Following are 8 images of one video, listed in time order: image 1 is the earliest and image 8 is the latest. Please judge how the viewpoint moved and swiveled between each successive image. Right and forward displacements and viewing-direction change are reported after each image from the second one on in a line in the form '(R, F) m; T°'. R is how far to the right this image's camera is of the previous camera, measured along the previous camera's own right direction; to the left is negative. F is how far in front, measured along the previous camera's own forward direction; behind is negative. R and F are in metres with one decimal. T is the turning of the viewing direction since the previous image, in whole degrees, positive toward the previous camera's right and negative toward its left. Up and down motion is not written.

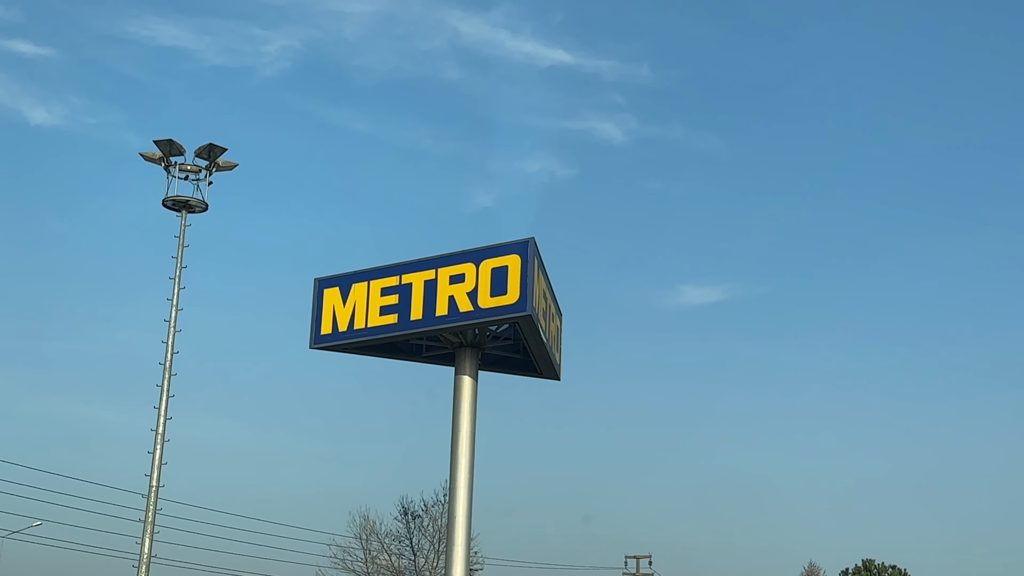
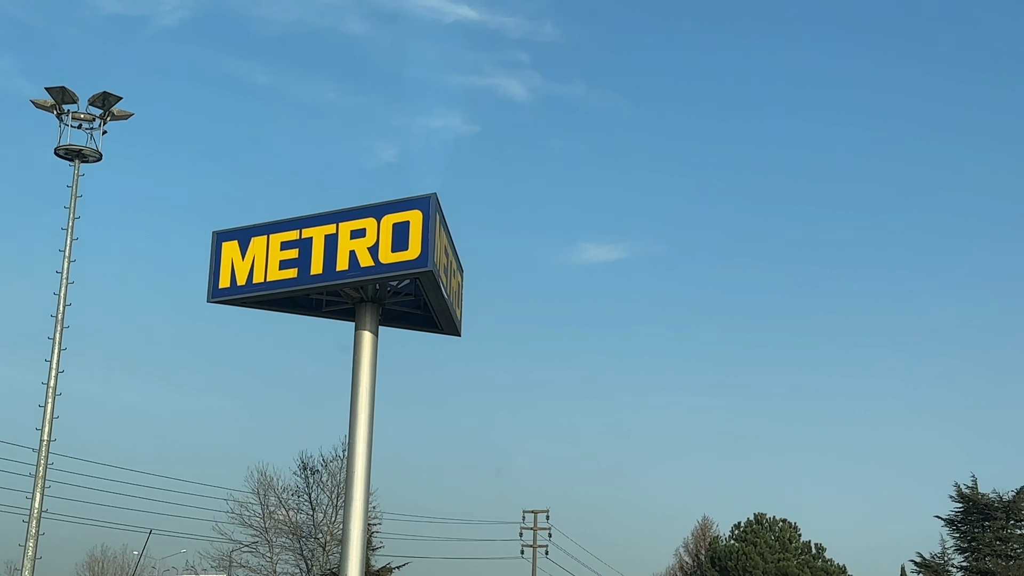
(+2.3, -6.2) m; +5°
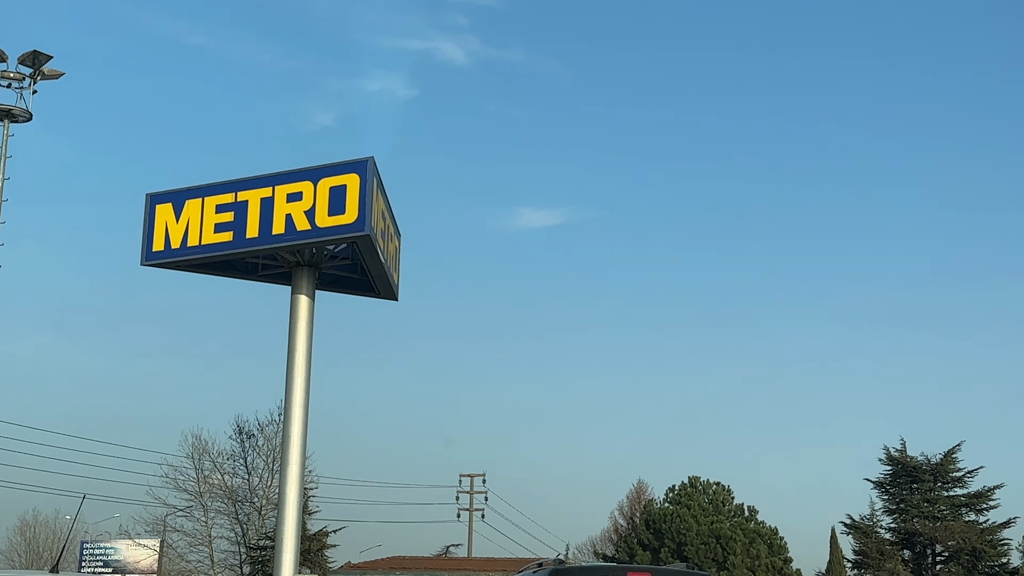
(+0.5, -0.4) m; +3°
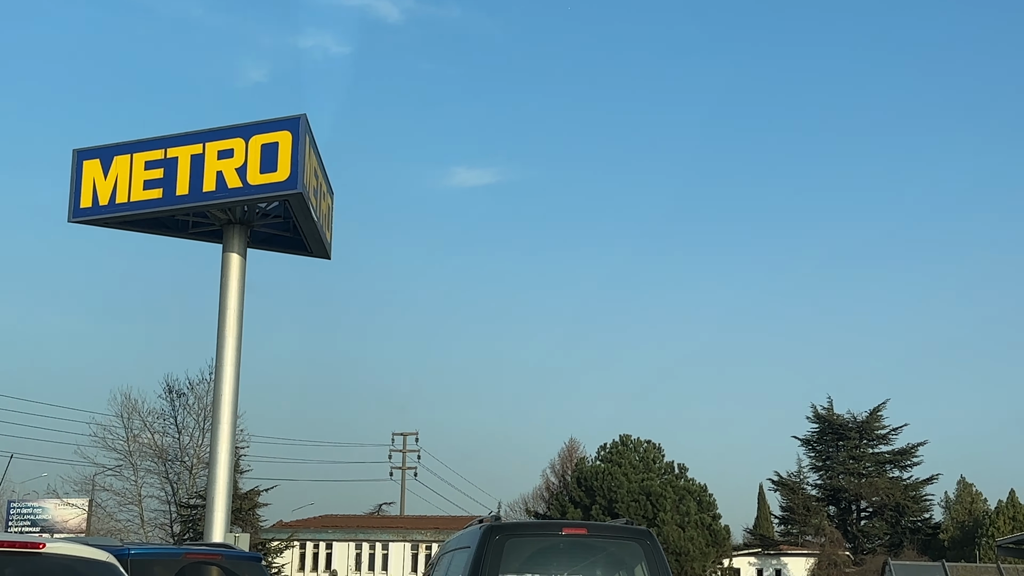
(0.0, +1.1) m; +3°
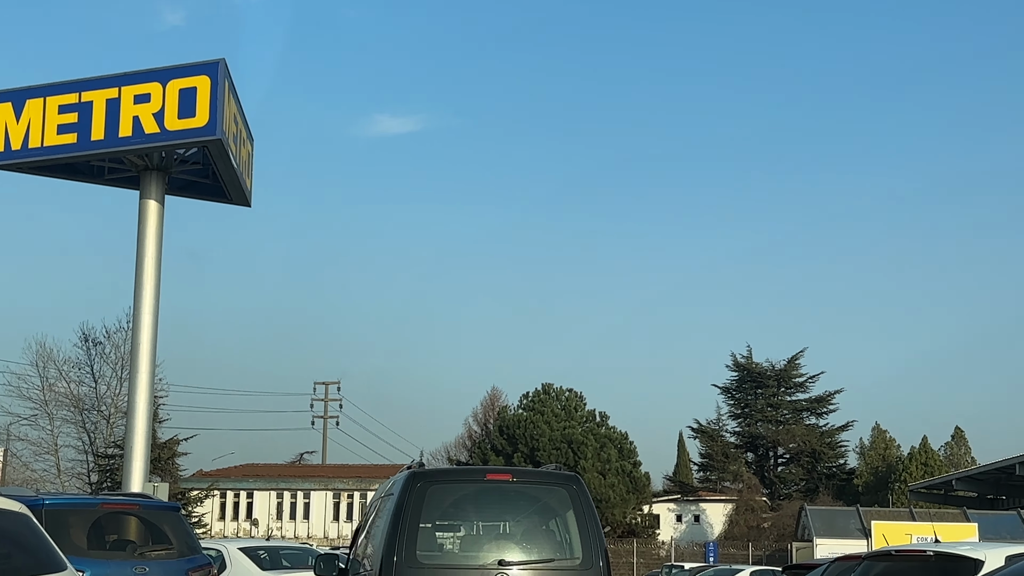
(-0.1, +1.1) m; +4°
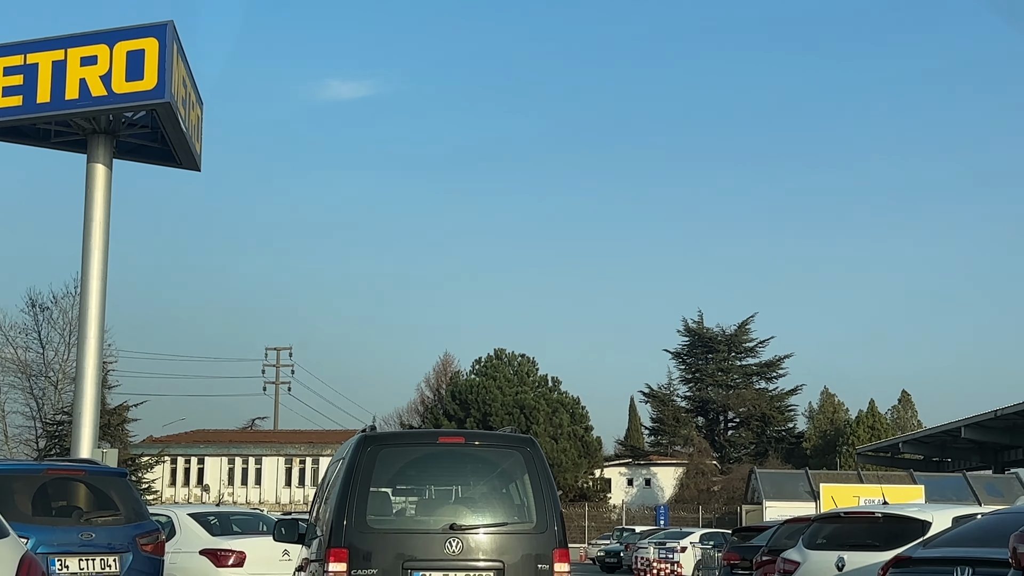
(0.0, +0.4) m; +2°
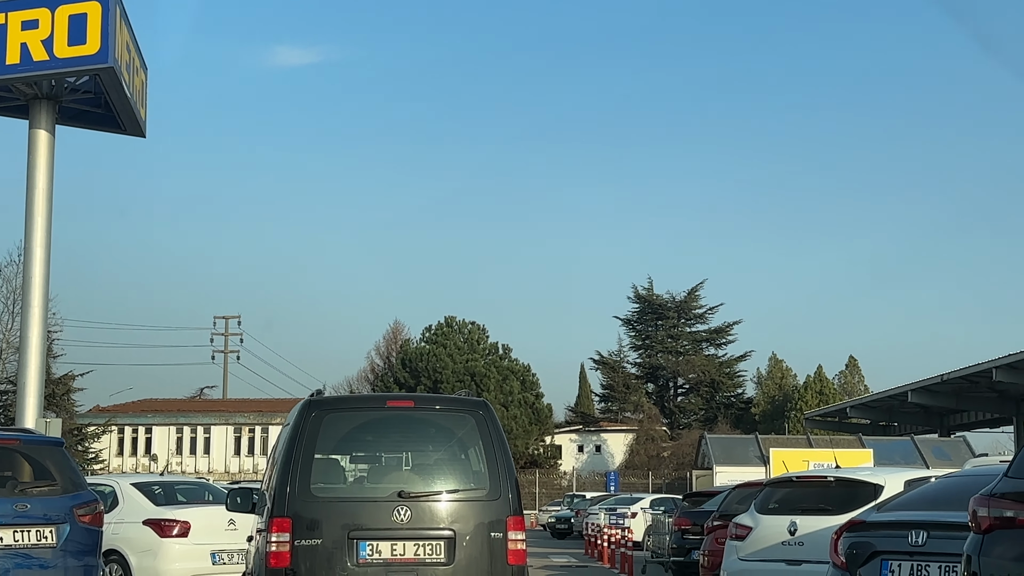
(0.0, +0.8) m; +2°
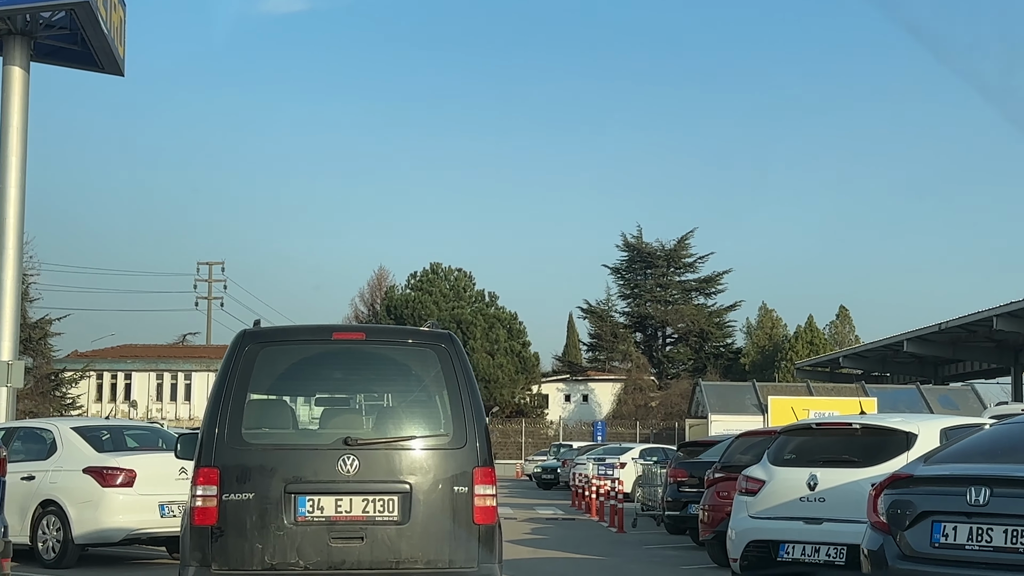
(+0.1, +4.7) m; +1°
